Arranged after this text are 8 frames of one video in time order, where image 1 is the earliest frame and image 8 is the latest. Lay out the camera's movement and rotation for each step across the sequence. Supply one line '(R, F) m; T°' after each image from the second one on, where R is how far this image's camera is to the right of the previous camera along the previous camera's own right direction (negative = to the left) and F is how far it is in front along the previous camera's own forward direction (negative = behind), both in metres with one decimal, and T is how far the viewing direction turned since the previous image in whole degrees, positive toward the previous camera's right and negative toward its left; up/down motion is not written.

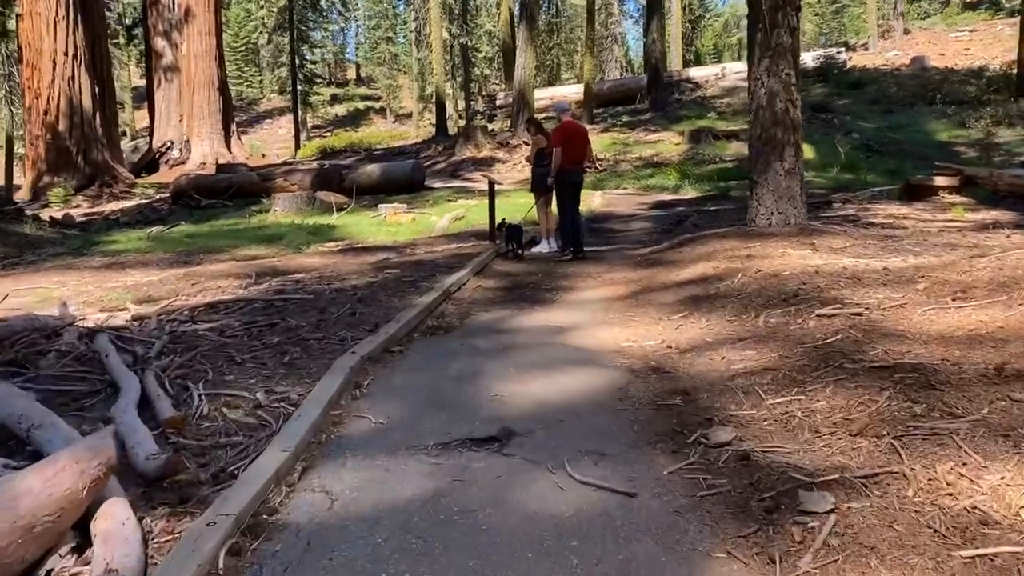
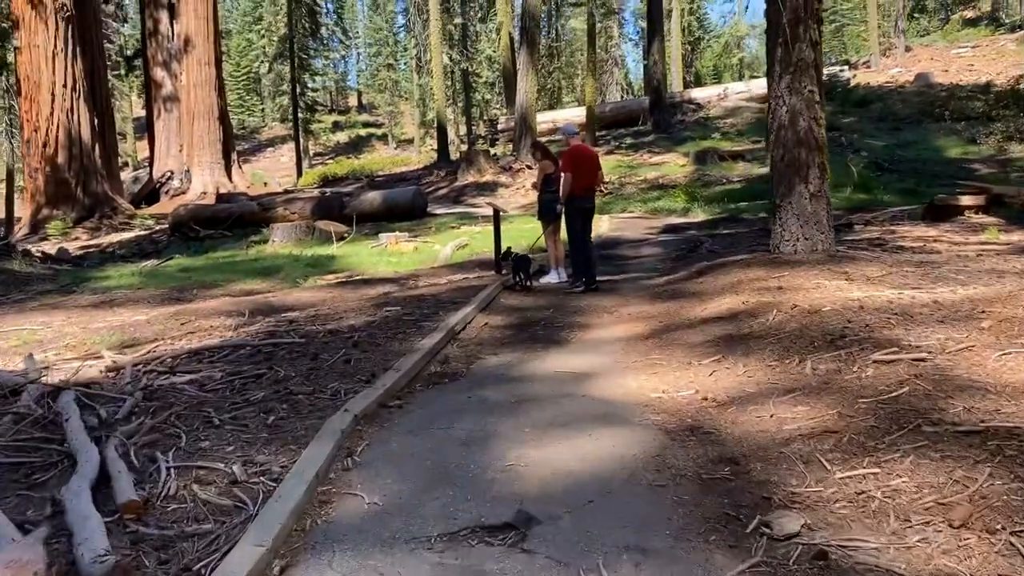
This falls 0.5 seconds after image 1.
(0.0, +0.6) m; 0°
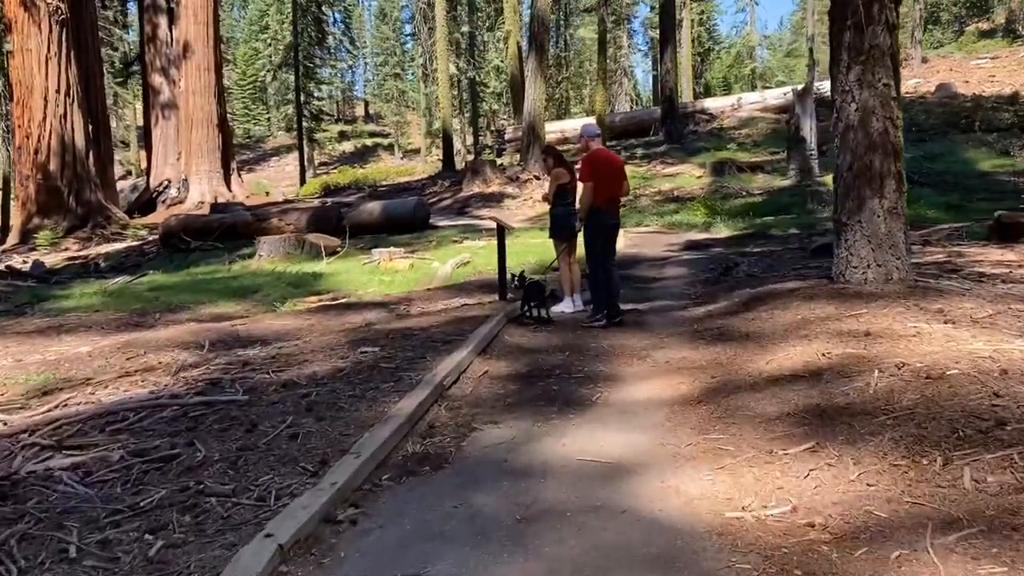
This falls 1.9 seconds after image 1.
(0.0, +1.5) m; 0°
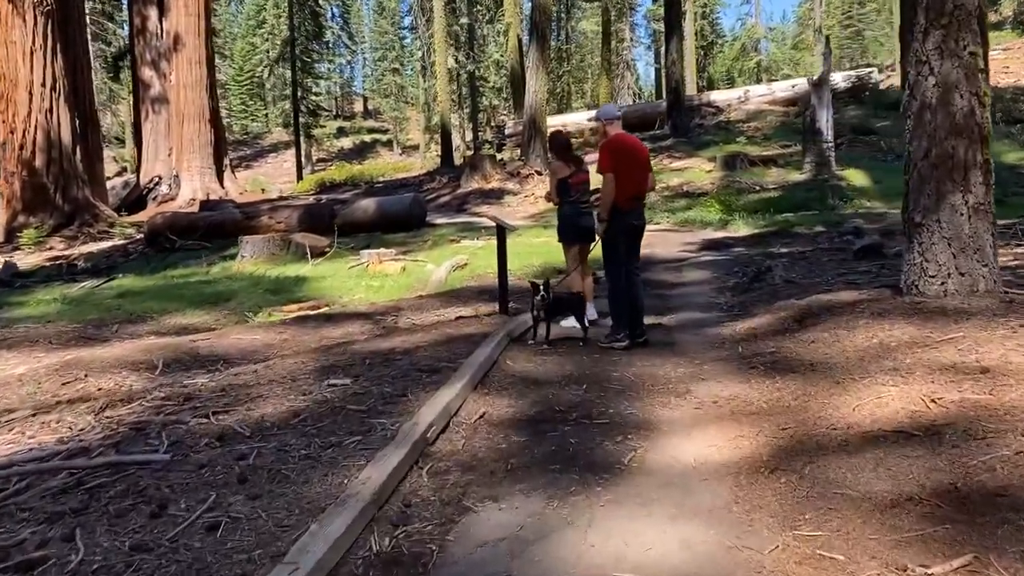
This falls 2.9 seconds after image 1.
(0.0, +1.2) m; 0°
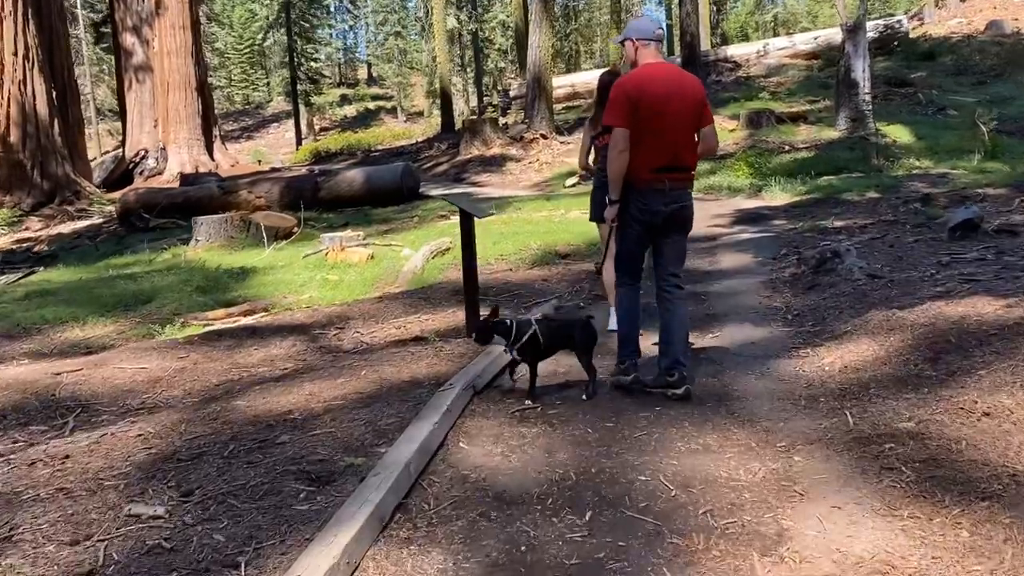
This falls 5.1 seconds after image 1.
(+0.2, +2.3) m; -1°
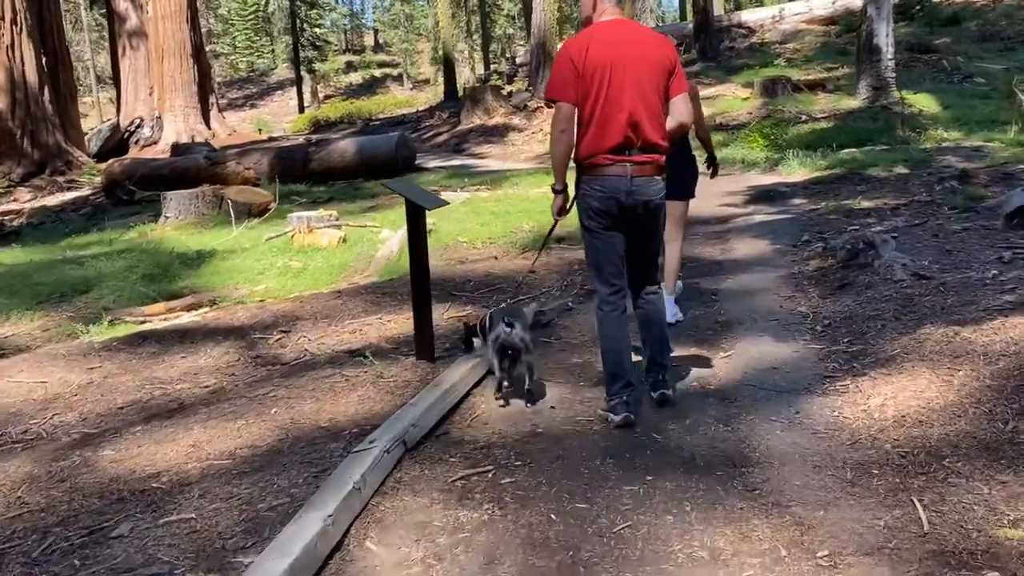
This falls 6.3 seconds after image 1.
(+0.2, +1.0) m; -1°
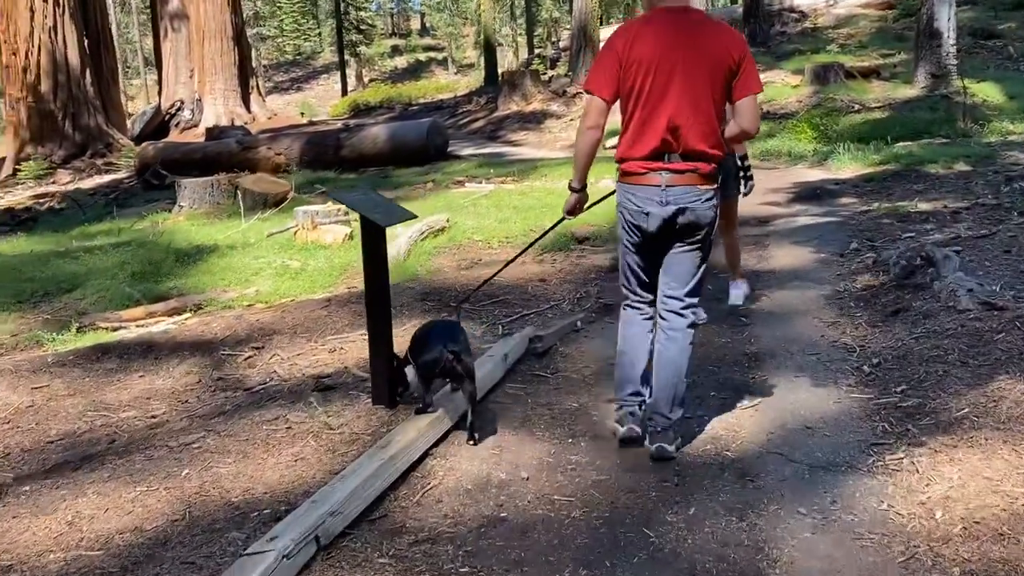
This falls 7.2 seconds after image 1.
(+0.2, +0.7) m; -3°
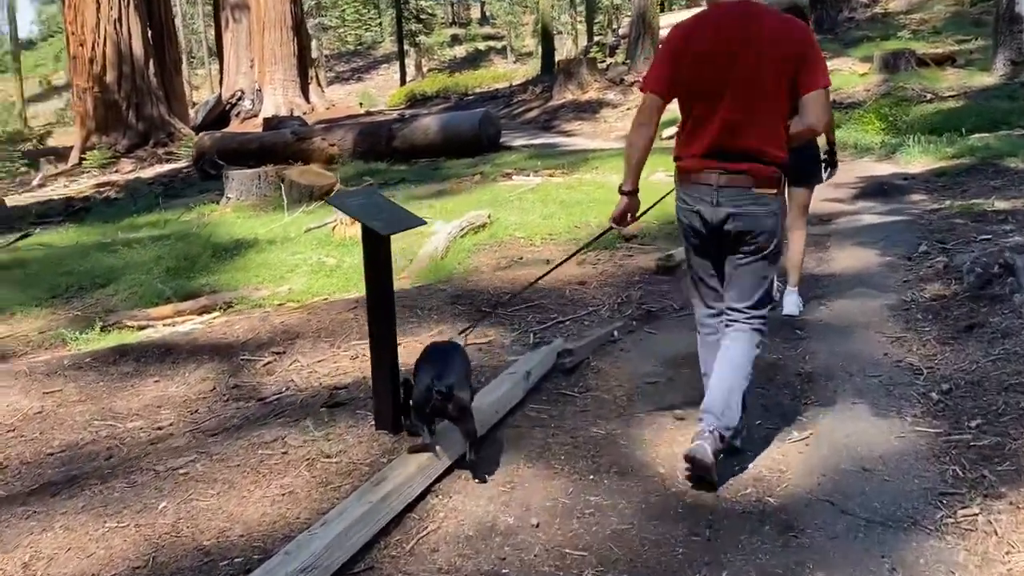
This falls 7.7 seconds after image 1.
(+0.1, +0.3) m; -4°
